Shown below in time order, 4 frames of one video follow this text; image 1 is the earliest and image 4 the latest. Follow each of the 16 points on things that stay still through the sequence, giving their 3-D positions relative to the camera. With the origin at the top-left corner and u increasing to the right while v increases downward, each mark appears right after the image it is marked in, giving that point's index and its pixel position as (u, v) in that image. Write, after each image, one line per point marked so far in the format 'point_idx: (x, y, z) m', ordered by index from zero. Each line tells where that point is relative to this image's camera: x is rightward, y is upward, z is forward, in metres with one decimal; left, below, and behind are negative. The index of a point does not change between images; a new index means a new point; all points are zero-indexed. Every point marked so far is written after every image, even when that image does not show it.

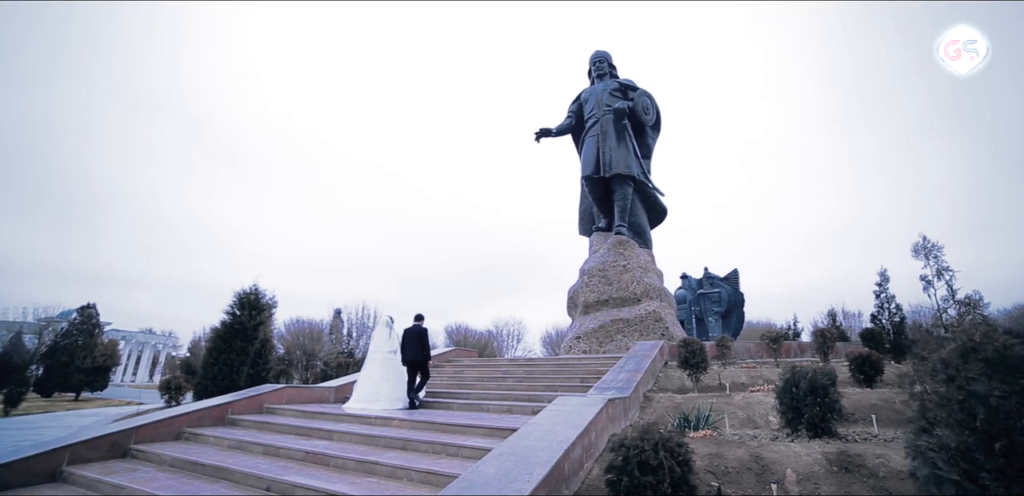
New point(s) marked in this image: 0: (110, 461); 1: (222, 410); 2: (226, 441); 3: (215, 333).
0: (-8.8, -4.7, +8.9) m
1: (-7.8, -4.4, +10.9) m
2: (-6.5, -4.4, +9.3) m
3: (-14.0, -4.0, +19.1) m
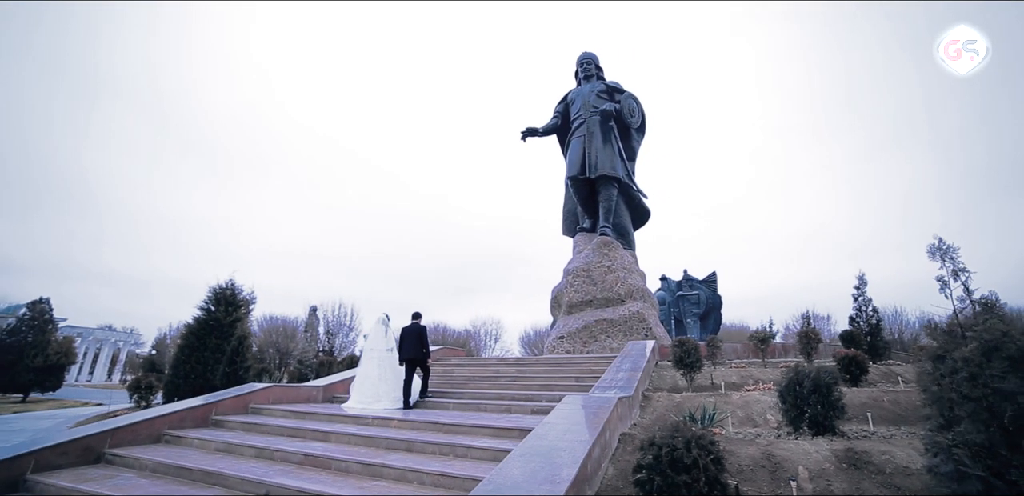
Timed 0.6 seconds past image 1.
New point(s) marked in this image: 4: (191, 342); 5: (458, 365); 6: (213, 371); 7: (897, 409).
0: (-8.7, -4.4, +8.2) m
1: (-7.7, -4.1, +10.3) m
2: (-6.4, -4.2, +8.7) m
3: (-14.5, -3.6, +18.1) m
4: (-14.1, -4.1, +17.8) m
5: (-2.5, -5.2, +18.2) m
6: (-12.9, -5.3, +17.6) m
7: (+9.7, -4.1, +10.3) m
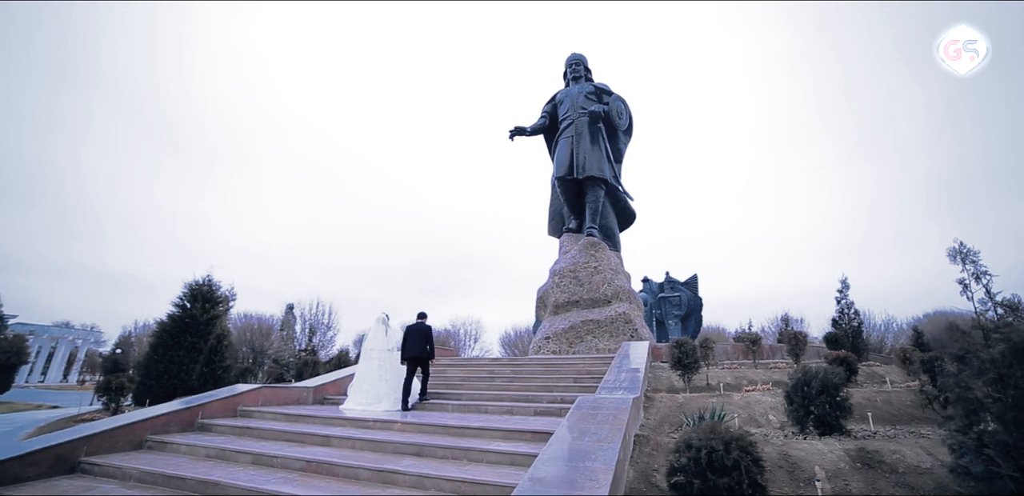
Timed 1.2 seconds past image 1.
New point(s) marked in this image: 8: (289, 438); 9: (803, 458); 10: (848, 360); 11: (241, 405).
0: (-8.4, -4.2, +7.5) m
1: (-7.6, -3.9, +9.6) m
2: (-6.1, -4.0, +8.1) m
3: (-14.7, -3.3, +17.0) m
4: (-14.4, -3.8, +16.8) m
5: (-2.8, -5.1, +17.8) m
6: (-13.1, -5.0, +16.6) m
7: (+9.9, -4.2, +10.6) m
8: (-4.9, -4.1, +8.9) m
9: (+5.4, -3.9, +7.5) m
10: (+10.7, -3.6, +13.0) m
11: (-7.1, -4.1, +10.7) m
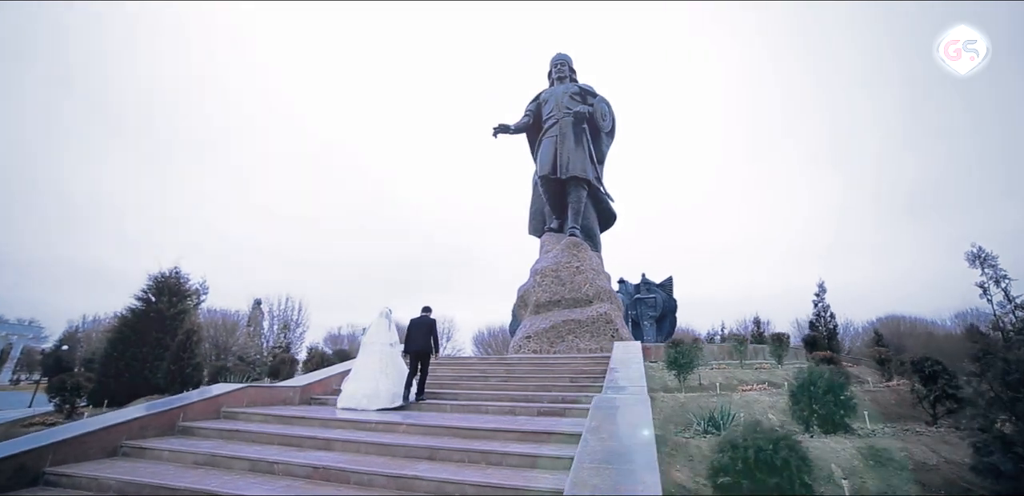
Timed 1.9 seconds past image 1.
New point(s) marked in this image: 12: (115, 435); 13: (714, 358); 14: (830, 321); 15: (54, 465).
0: (-8.0, -3.9, +6.5) m
1: (-7.3, -3.6, +8.7) m
2: (-5.8, -3.8, +7.3) m
3: (-15.0, -2.8, +15.5) m
4: (-14.6, -3.3, +15.3) m
5: (-3.2, -4.9, +17.3) m
6: (-13.4, -4.6, +15.3) m
7: (+10.0, -4.3, +11.0) m
8: (-4.6, -3.9, +8.2) m
9: (+5.7, -3.9, +7.6) m
10: (+10.7, -3.7, +13.5) m
11: (-7.0, -3.8, +9.9) m
12: (-7.6, -3.6, +7.8) m
13: (+8.4, -4.6, +17.0) m
14: (+15.2, -3.5, +19.6) m
15: (-7.9, -3.7, +7.0) m
